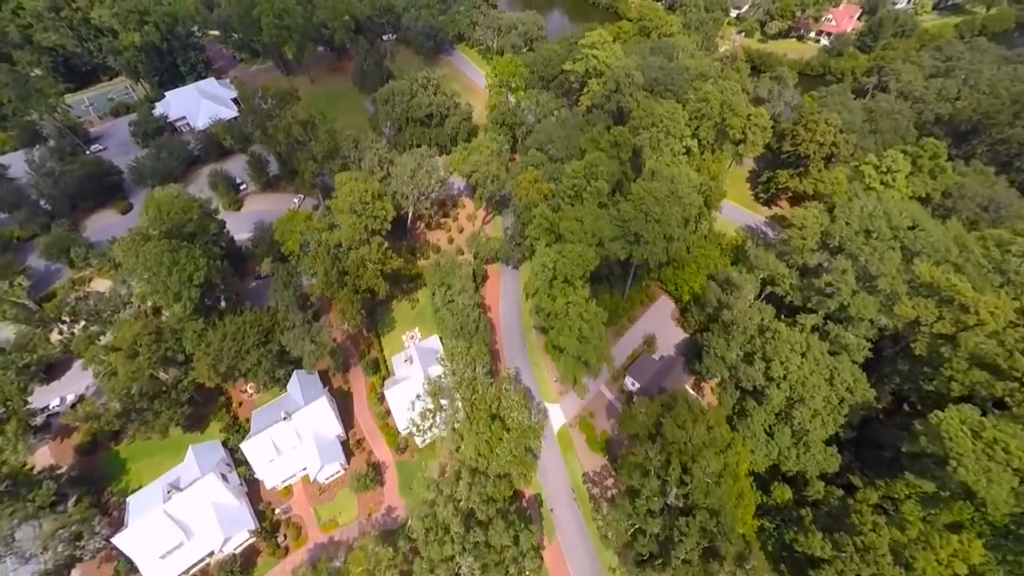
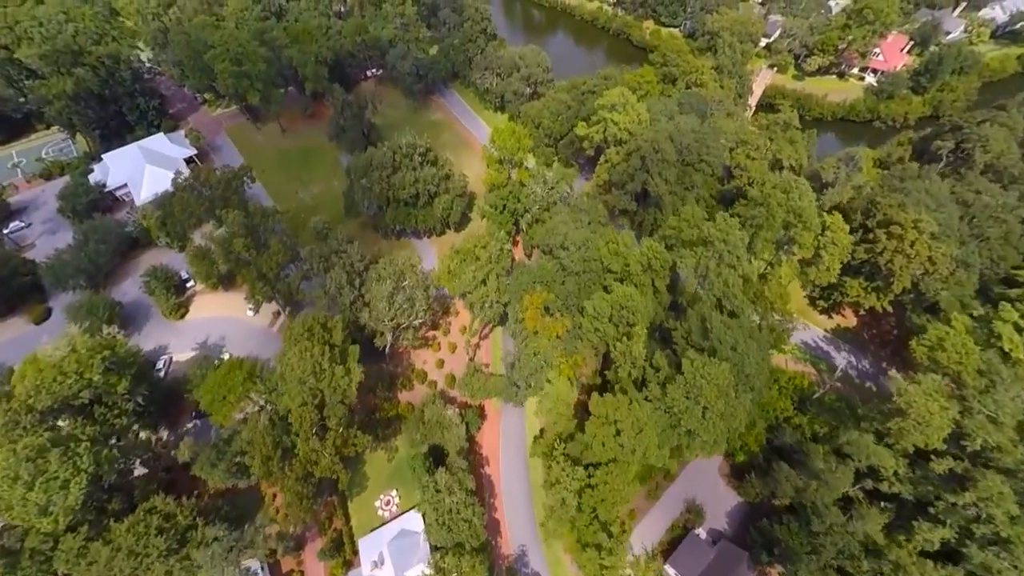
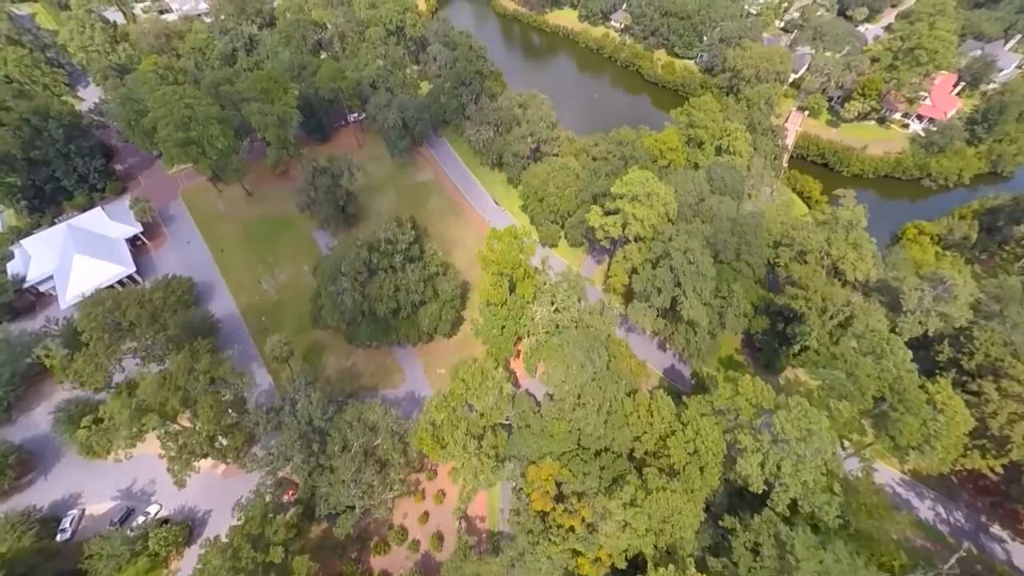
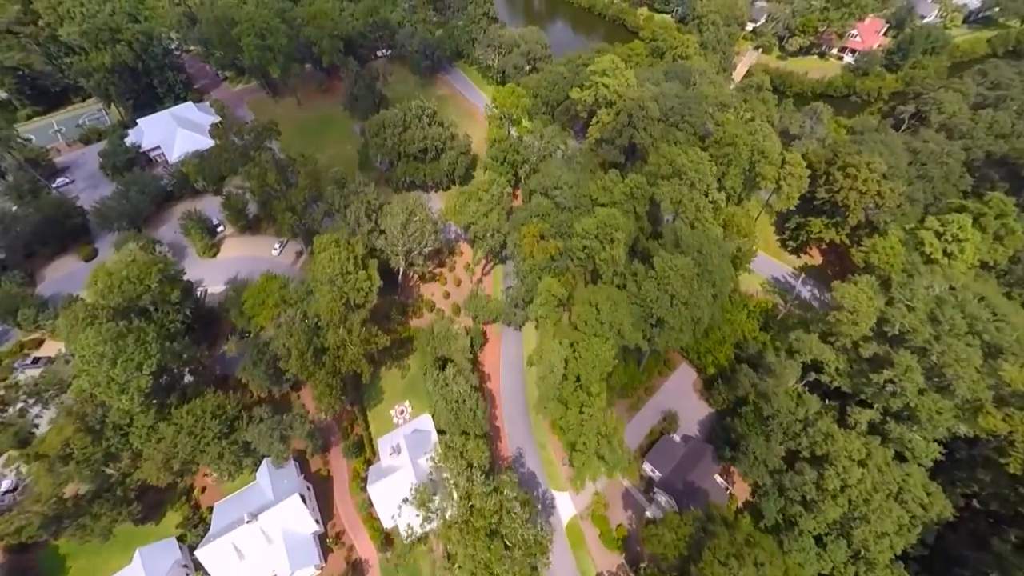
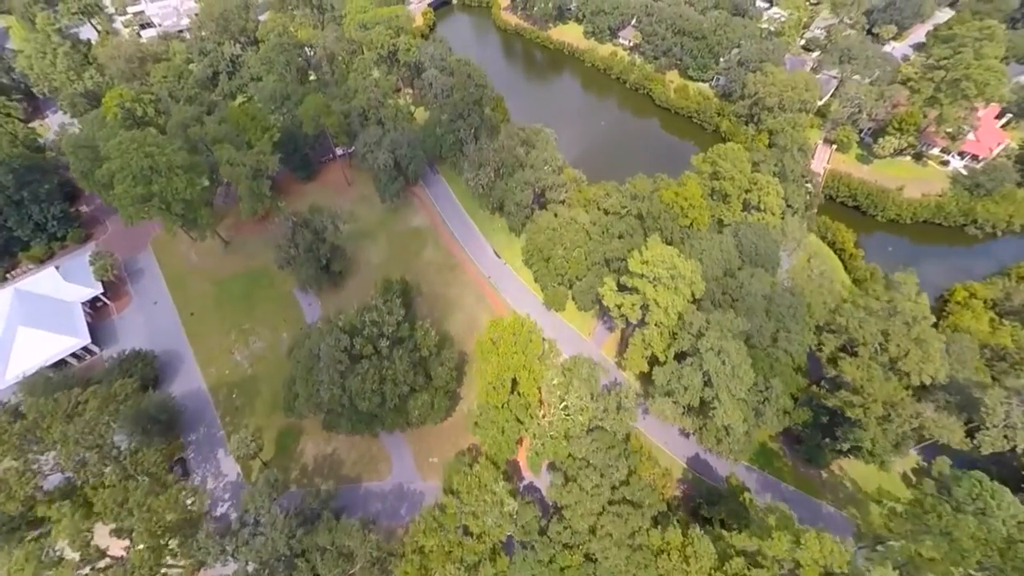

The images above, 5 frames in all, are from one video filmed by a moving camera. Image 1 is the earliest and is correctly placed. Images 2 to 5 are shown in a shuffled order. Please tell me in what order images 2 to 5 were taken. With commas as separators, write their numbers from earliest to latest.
4, 2, 3, 5
